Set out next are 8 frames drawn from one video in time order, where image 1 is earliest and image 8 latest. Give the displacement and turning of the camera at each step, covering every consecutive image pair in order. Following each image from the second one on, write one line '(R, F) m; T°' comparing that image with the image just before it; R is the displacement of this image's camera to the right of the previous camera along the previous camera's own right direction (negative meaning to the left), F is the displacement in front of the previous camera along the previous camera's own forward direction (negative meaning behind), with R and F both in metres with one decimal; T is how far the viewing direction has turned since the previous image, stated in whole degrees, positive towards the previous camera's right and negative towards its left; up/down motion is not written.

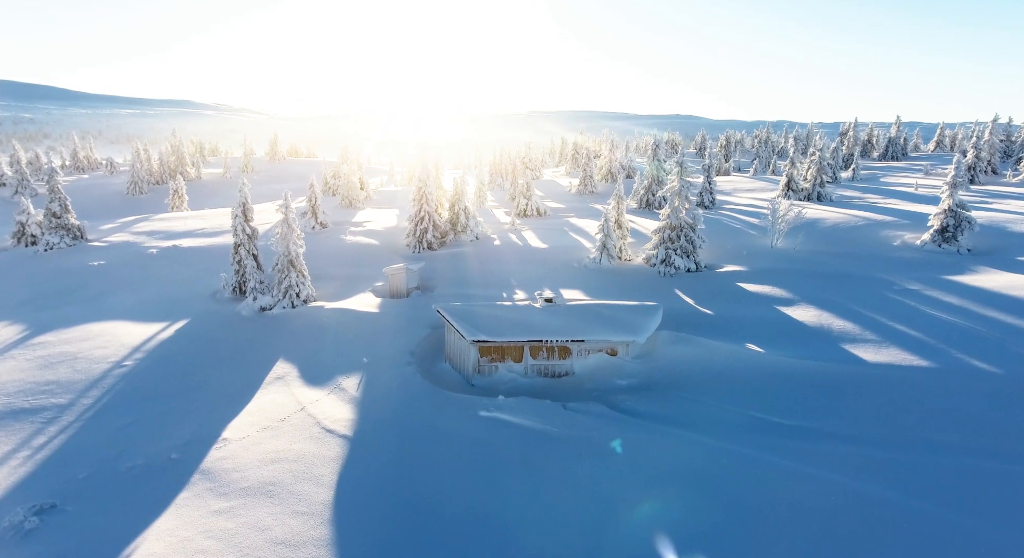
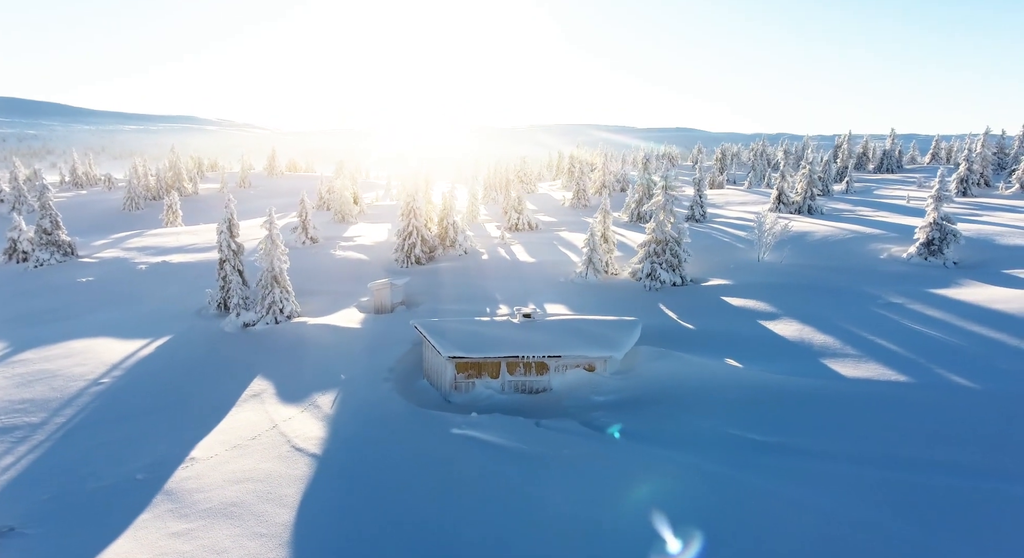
(+0.7, +0.1) m; 0°
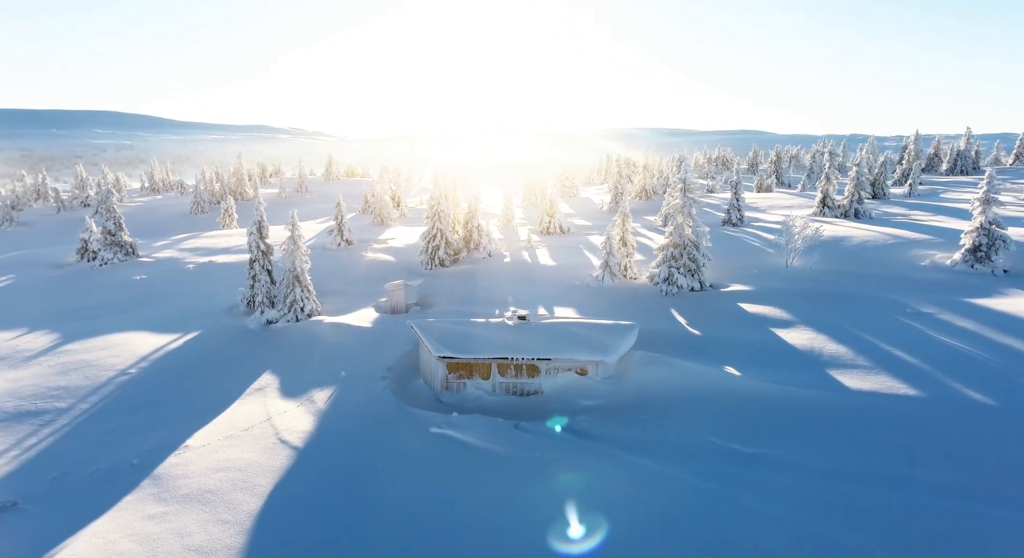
(+1.7, +0.2) m; -5°
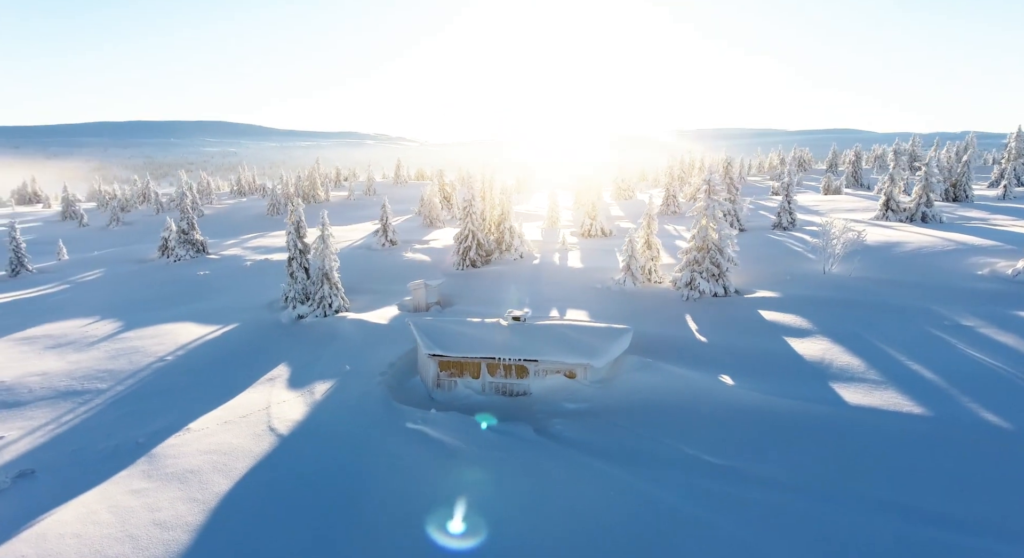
(+2.2, +0.1) m; -6°
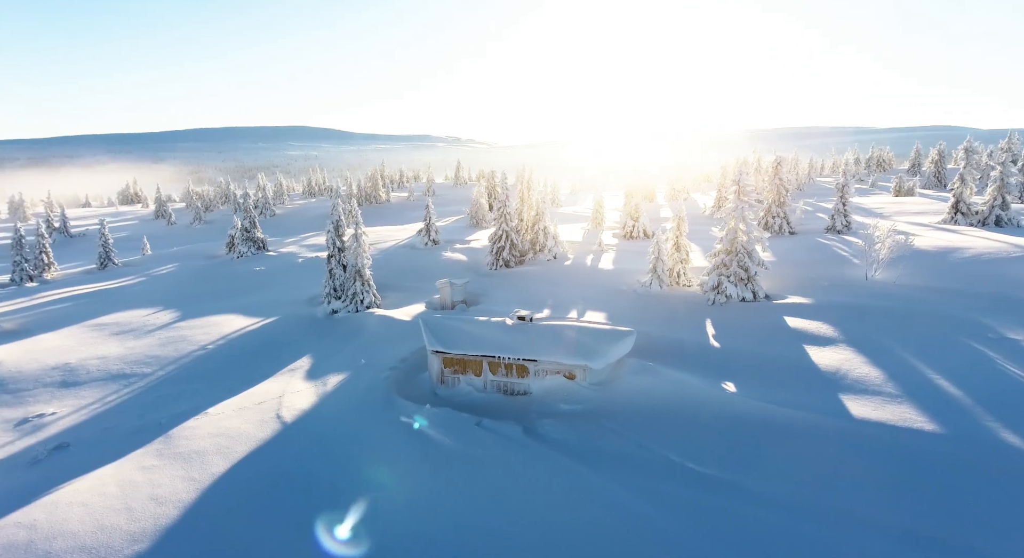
(+1.7, 0.0) m; -6°
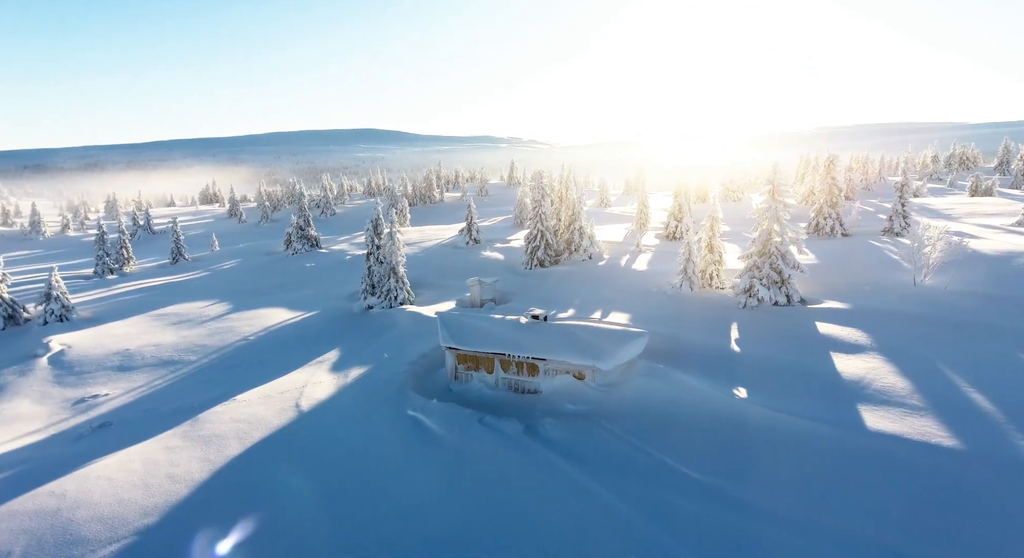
(+1.2, -0.1) m; -6°
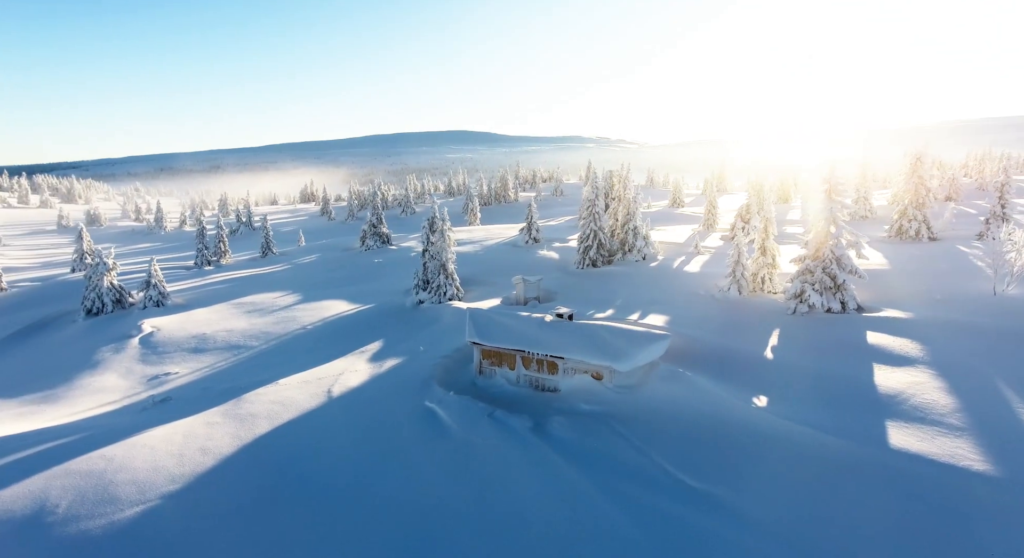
(+1.6, -0.2) m; -8°
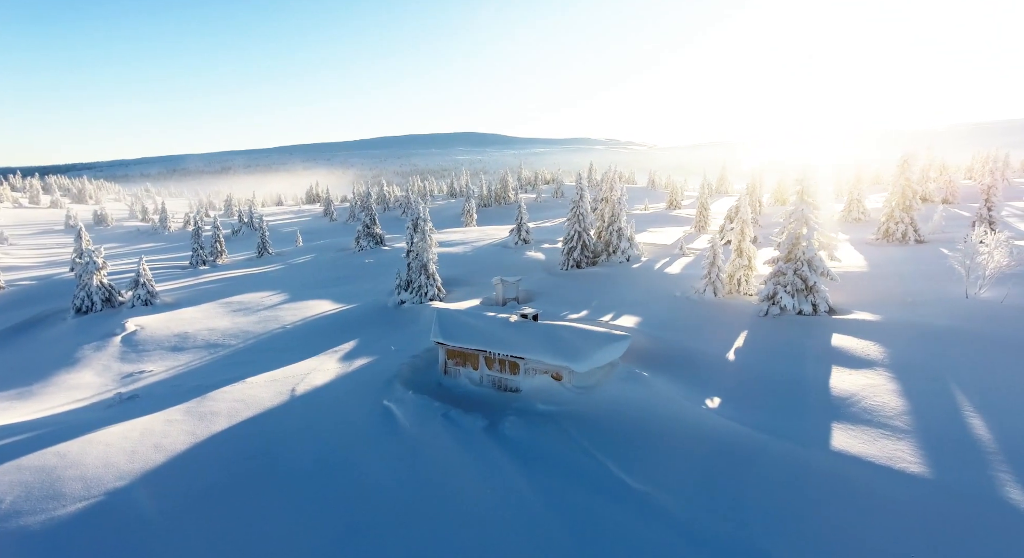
(+1.3, 0.0) m; 0°
